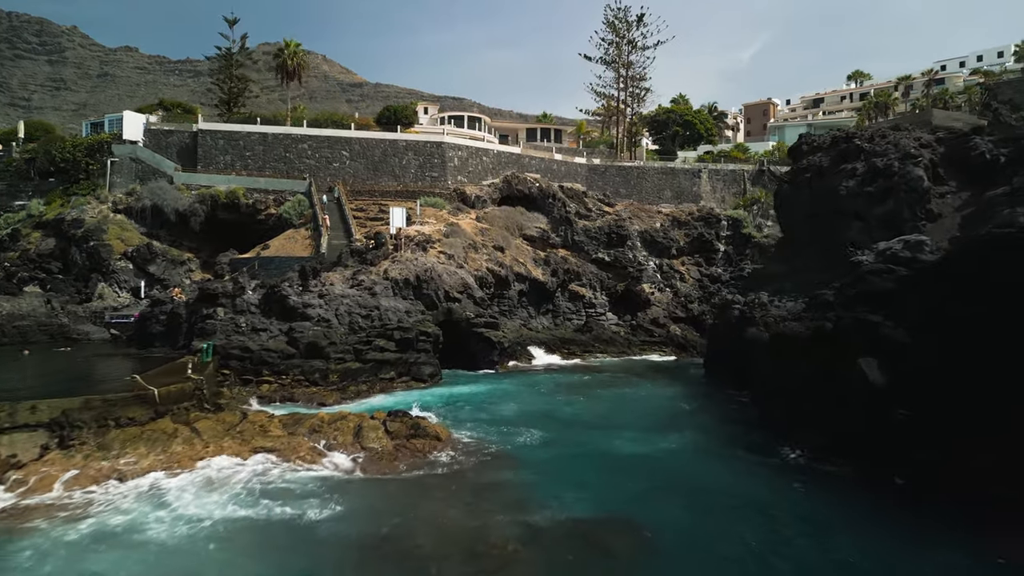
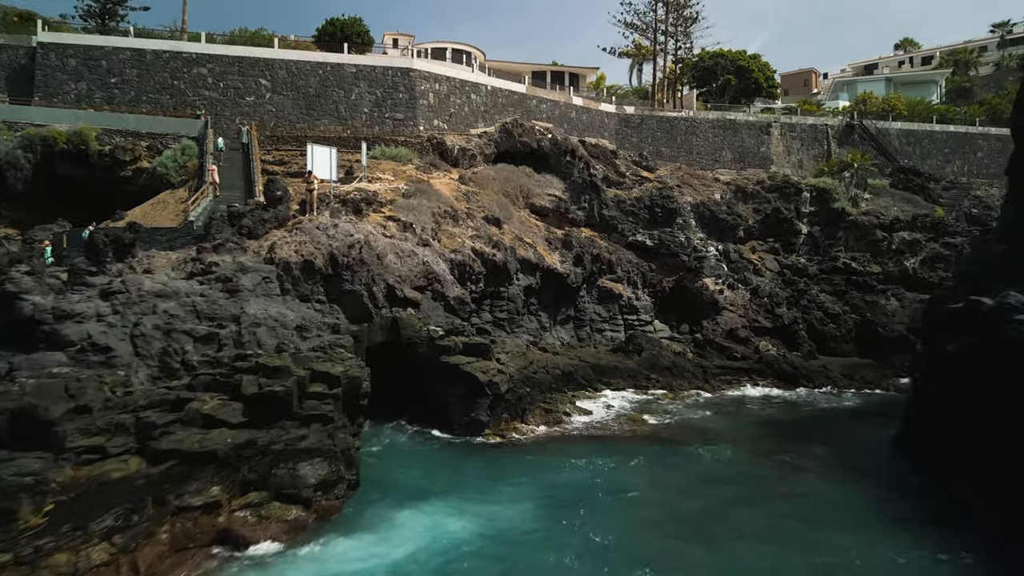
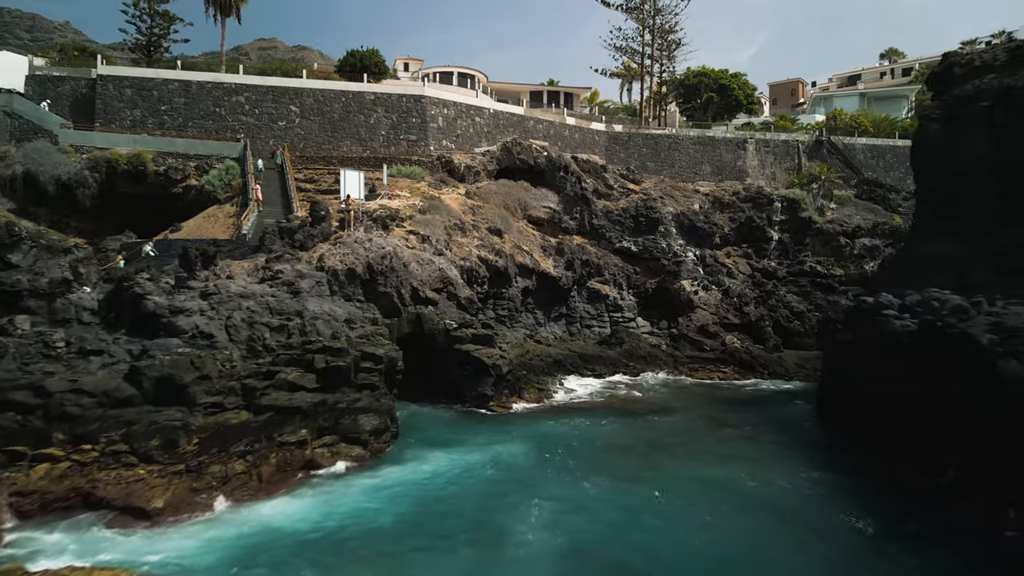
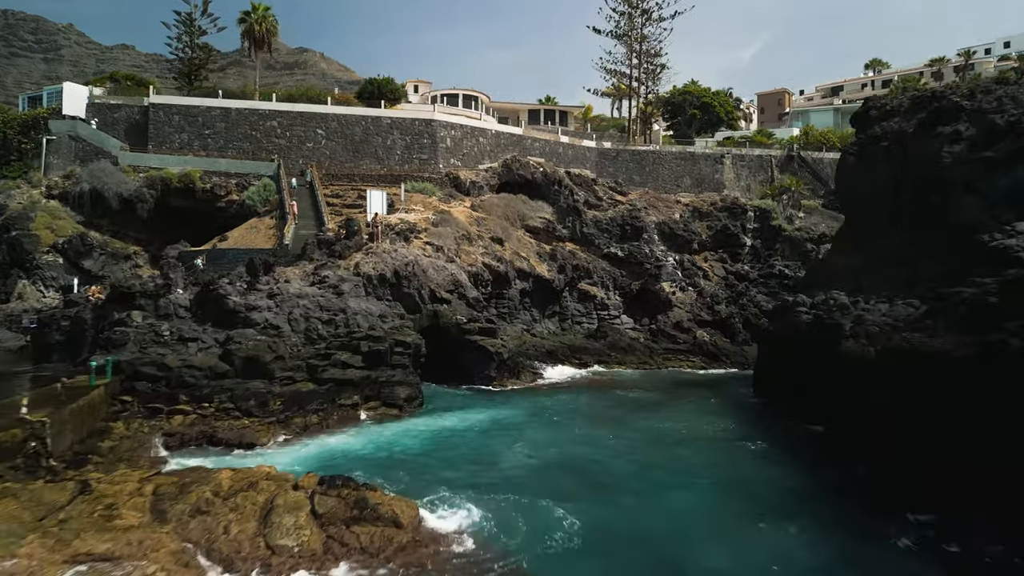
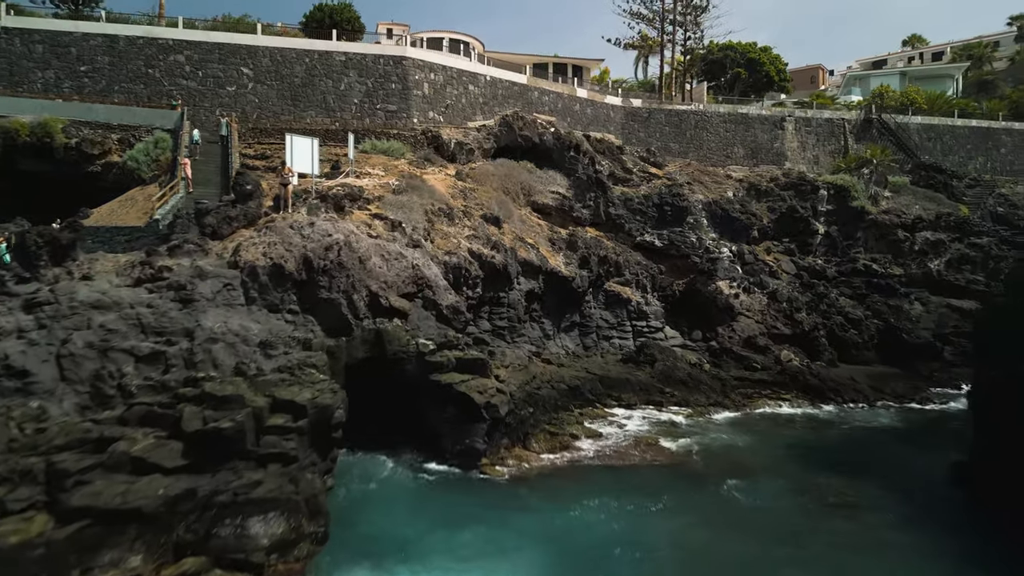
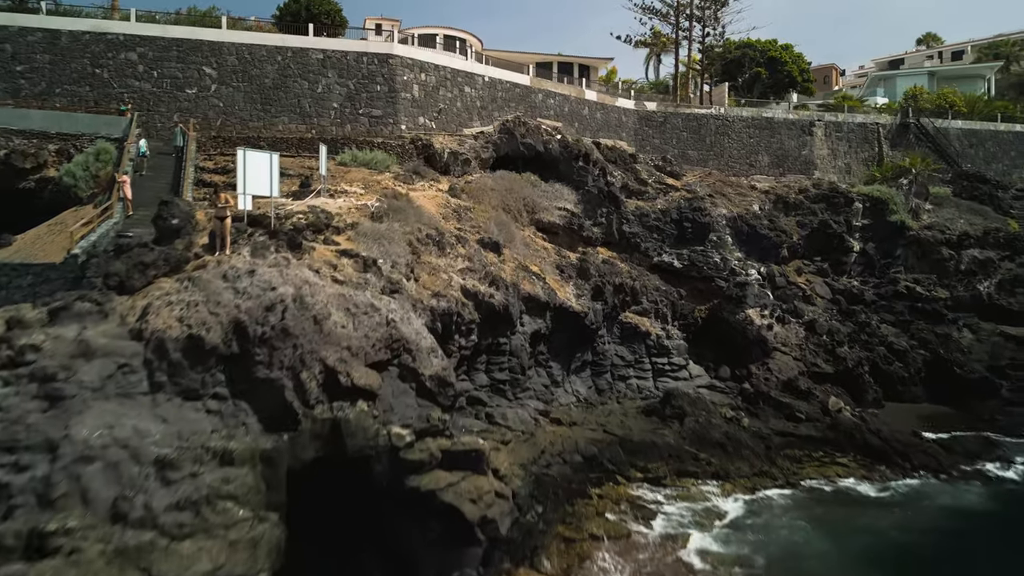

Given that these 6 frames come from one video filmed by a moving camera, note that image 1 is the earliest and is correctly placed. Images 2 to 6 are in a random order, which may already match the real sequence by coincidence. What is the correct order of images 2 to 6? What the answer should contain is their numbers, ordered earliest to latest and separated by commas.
4, 3, 2, 5, 6
